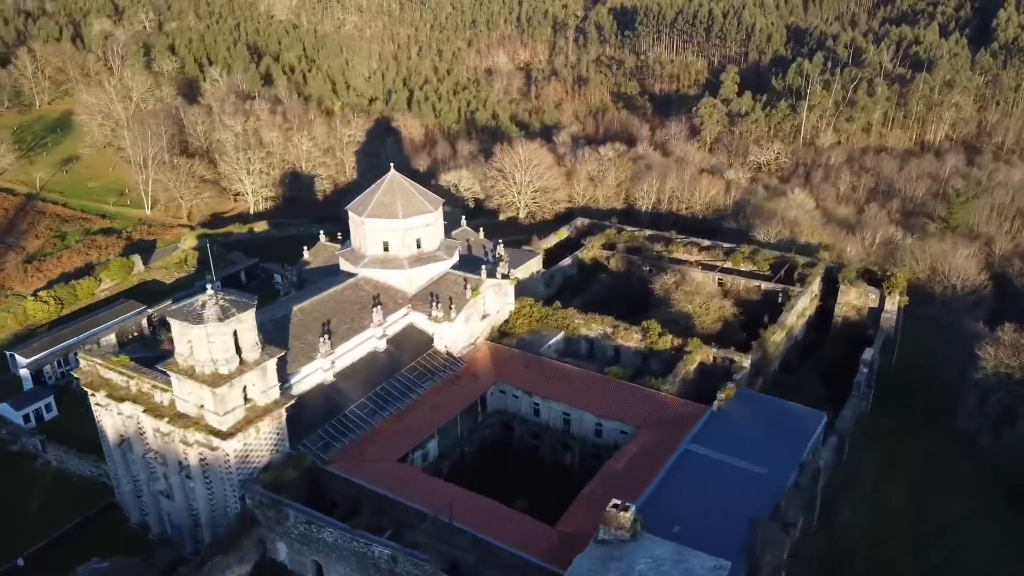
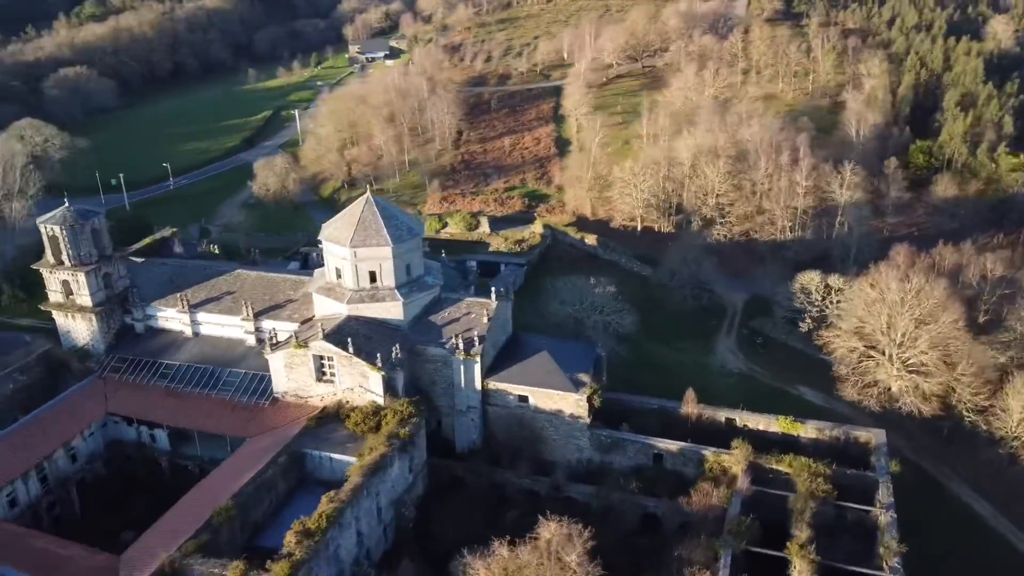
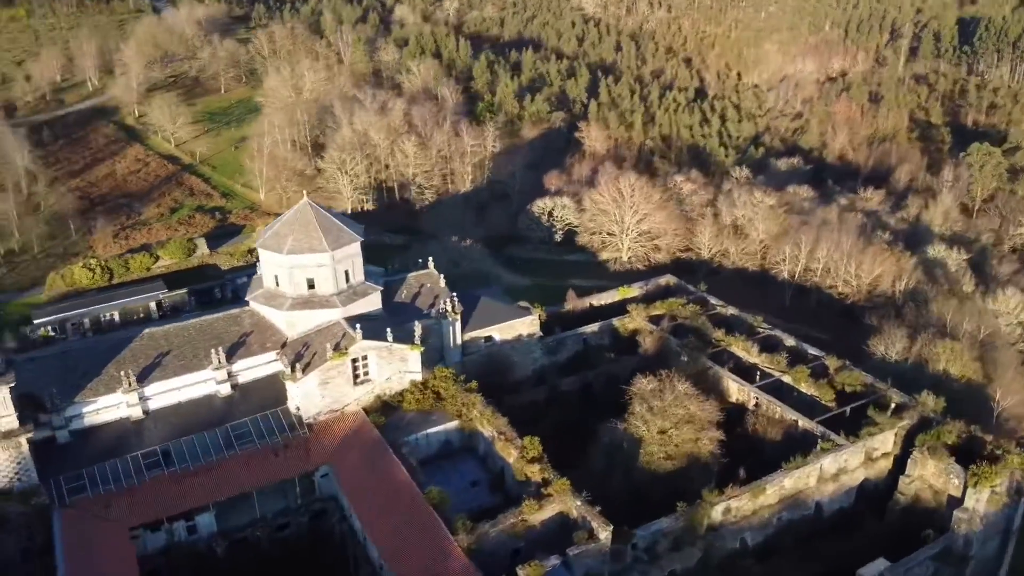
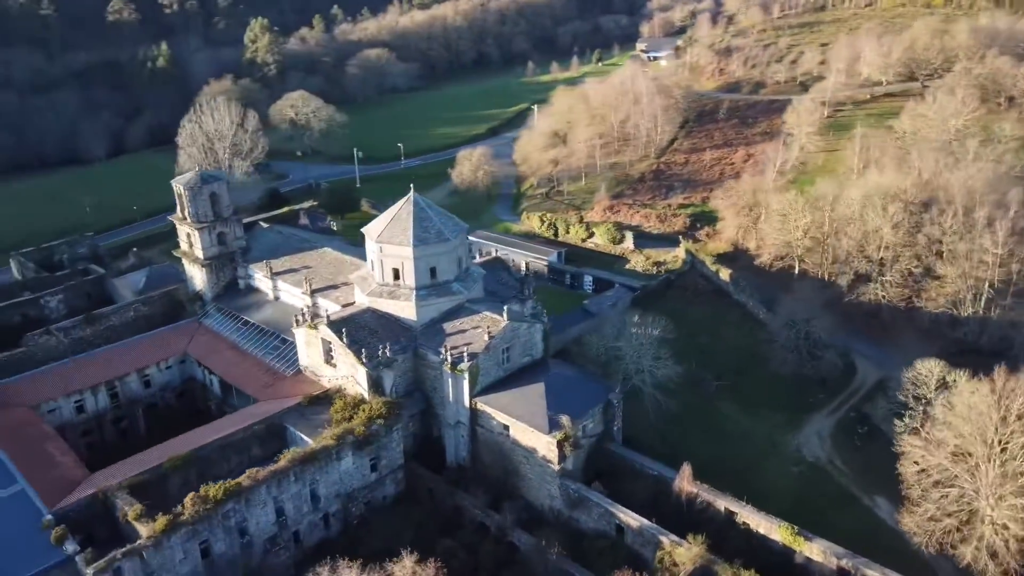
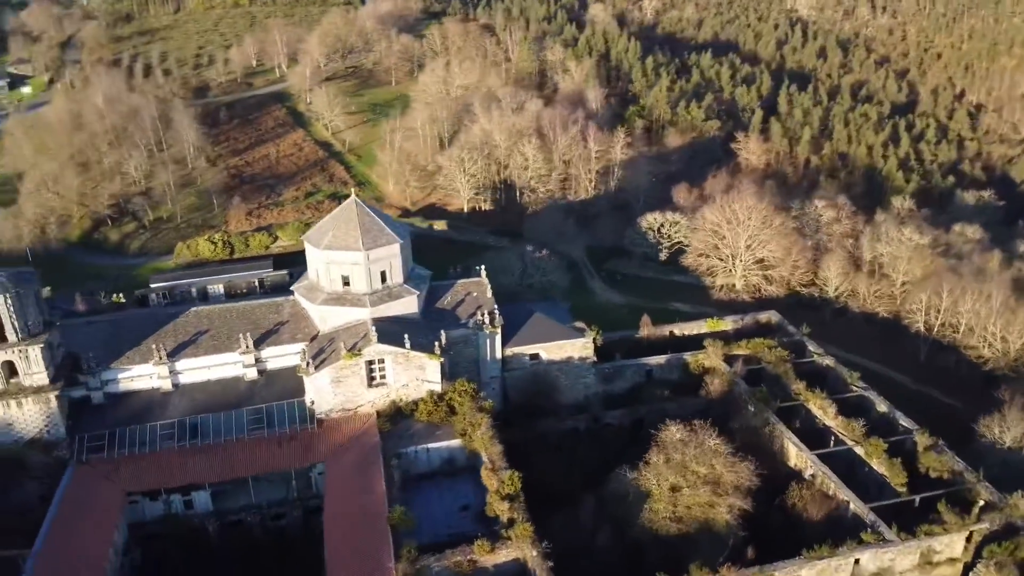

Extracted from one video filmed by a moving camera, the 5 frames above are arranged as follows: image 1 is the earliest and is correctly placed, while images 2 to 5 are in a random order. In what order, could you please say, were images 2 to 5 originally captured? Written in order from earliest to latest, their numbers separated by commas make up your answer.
3, 5, 2, 4
